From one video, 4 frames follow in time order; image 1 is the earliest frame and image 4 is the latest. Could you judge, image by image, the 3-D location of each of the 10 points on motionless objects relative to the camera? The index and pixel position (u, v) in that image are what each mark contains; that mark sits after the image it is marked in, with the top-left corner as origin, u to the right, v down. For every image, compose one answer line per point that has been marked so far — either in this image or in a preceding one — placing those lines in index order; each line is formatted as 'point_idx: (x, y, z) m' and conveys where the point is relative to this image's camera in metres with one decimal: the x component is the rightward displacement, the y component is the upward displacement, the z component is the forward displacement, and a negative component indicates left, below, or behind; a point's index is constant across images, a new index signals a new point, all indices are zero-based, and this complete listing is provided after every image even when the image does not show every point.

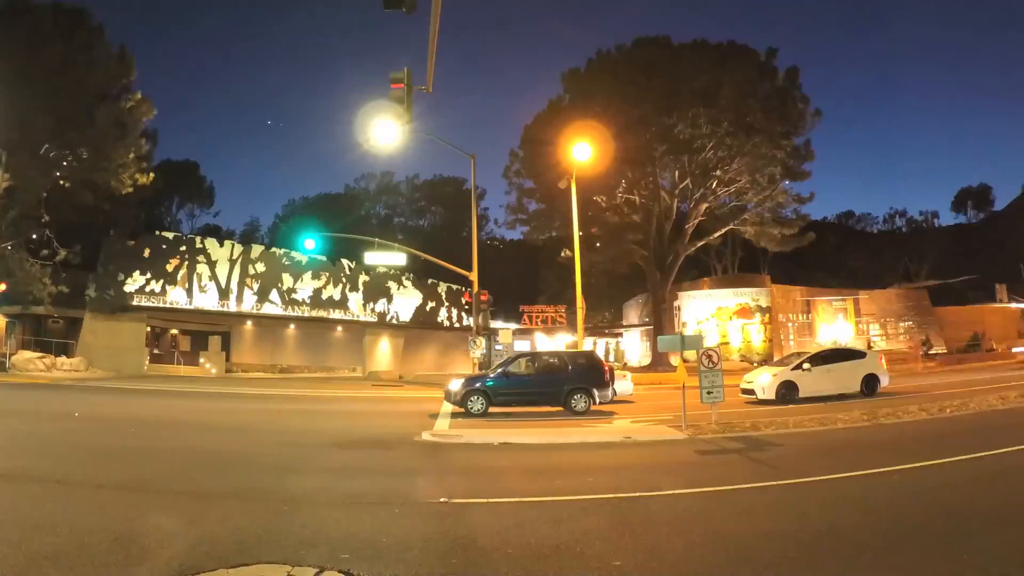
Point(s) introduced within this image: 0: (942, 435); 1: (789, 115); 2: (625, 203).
0: (+9.8, -3.4, +14.2) m
1: (+8.0, +5.0, +18.2) m
2: (+3.5, +2.7, +20.1) m
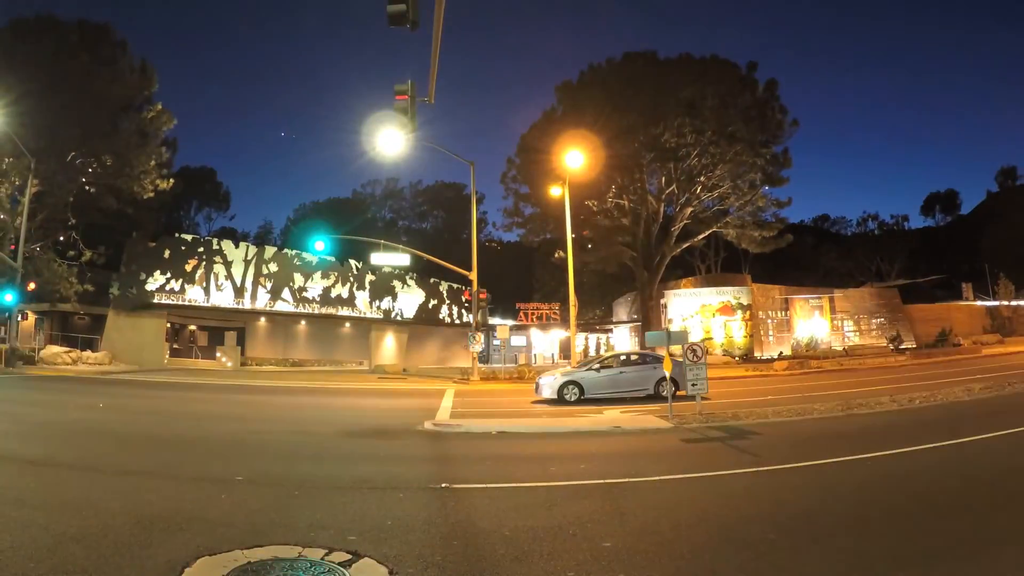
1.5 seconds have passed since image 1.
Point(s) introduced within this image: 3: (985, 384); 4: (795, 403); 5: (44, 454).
0: (+9.7, -3.4, +15.3) m
1: (+7.9, +5.0, +19.4) m
2: (+3.5, +2.7, +21.3) m
3: (+13.8, -2.8, +18.3) m
4: (+8.1, -3.3, +17.8) m
5: (-8.7, -3.2, +11.5) m
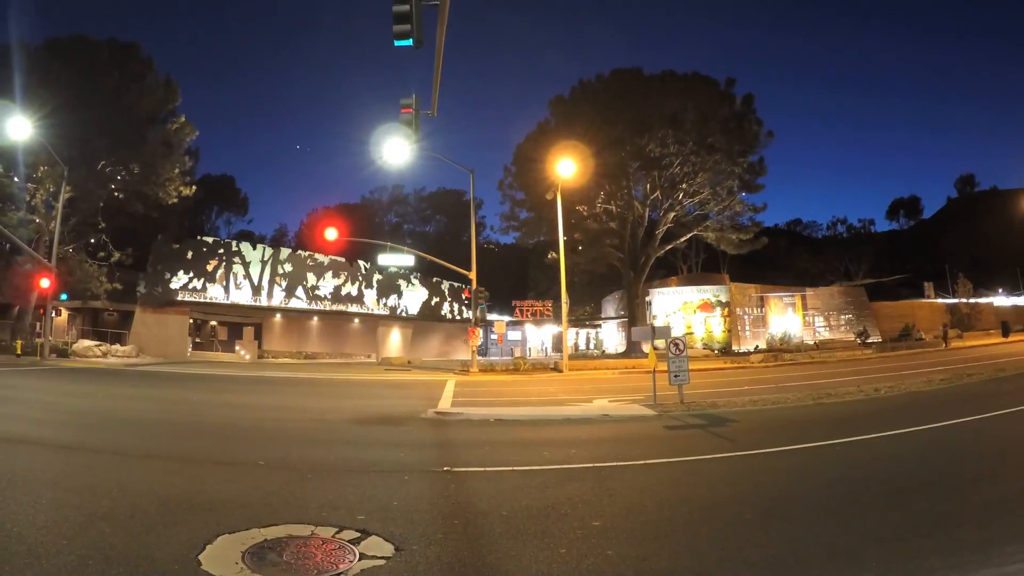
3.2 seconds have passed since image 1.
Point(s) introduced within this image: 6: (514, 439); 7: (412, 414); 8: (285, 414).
0: (+9.6, -3.3, +16.9) m
1: (+7.8, +5.1, +20.9) m
2: (+3.3, +2.8, +22.8) m
3: (+13.7, -2.8, +19.8) m
4: (+7.9, -3.2, +19.4) m
5: (-8.8, -3.2, +13.1) m
6: (+0.1, -3.5, +14.8) m
7: (-2.8, -3.5, +17.6) m
8: (-6.2, -3.4, +17.3) m
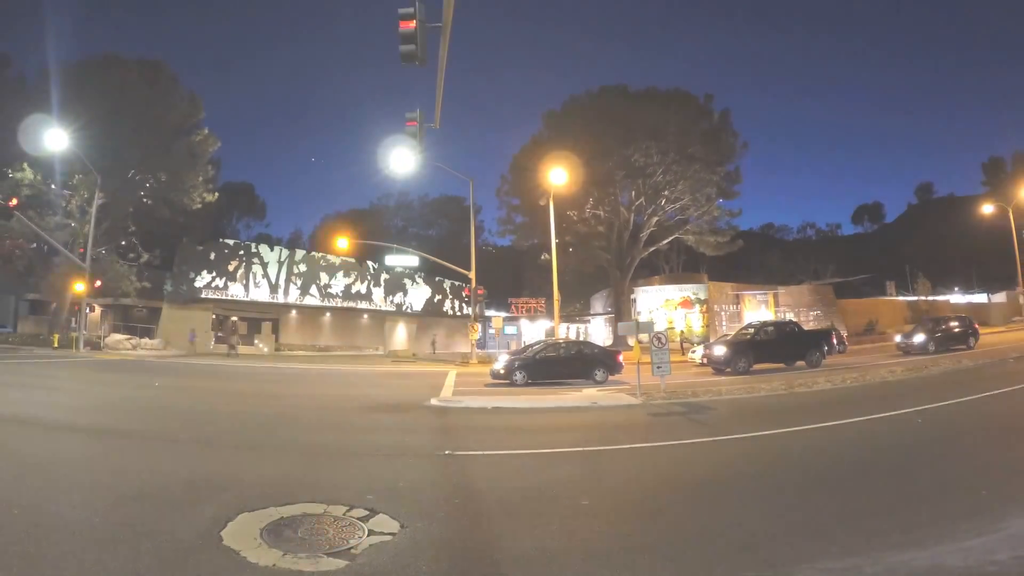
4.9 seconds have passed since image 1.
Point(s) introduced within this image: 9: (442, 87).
0: (+9.4, -3.3, +18.7) m
1: (+7.6, +5.1, +22.6) m
2: (+3.2, +2.9, +24.6) m
3: (+13.5, -2.7, +21.6) m
4: (+7.8, -3.2, +21.2) m
5: (-9.0, -3.1, +15.0) m
6: (-0.1, -3.5, +16.6) m
7: (-2.9, -3.5, +19.5) m
8: (-6.4, -3.4, +19.1) m
9: (-1.3, +3.6, +11.8) m
